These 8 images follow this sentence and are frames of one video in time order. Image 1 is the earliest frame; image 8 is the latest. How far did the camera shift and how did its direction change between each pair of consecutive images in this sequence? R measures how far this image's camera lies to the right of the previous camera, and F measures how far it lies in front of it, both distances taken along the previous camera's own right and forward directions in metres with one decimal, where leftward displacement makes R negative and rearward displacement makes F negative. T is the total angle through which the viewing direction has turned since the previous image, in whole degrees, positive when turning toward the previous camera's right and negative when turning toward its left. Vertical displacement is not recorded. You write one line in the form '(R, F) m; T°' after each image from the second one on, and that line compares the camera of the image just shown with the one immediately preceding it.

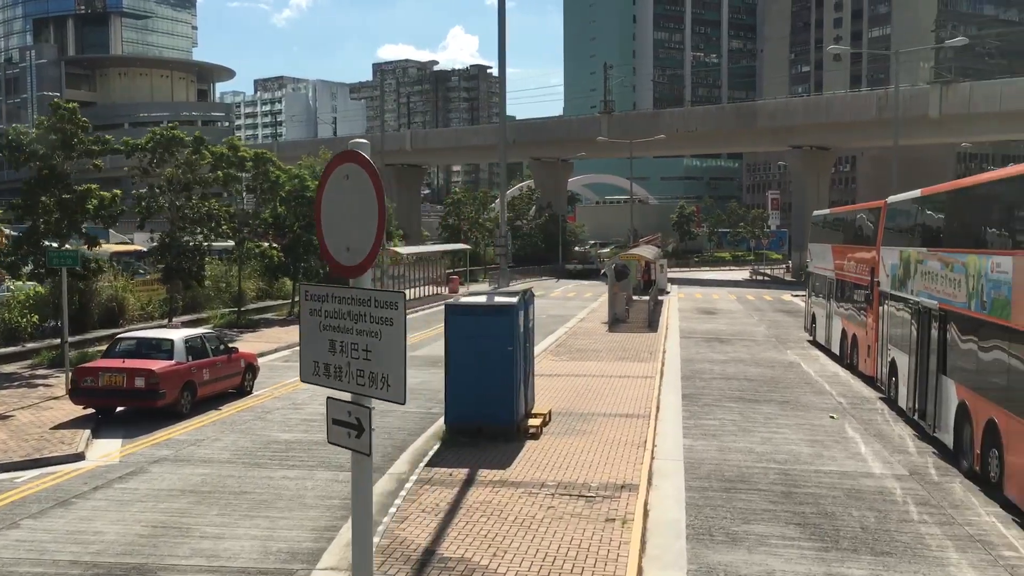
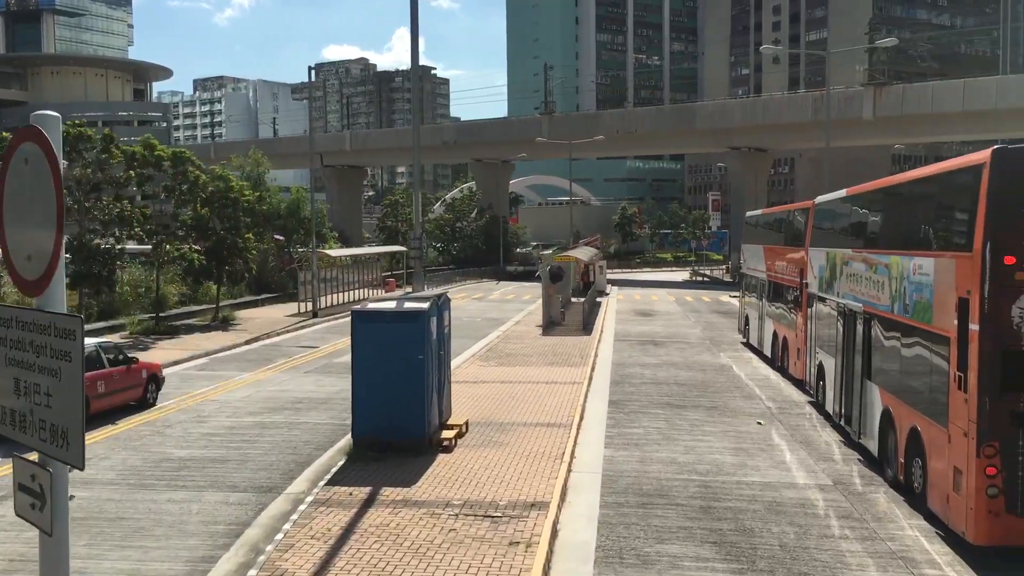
(+0.5, +0.7) m; +3°
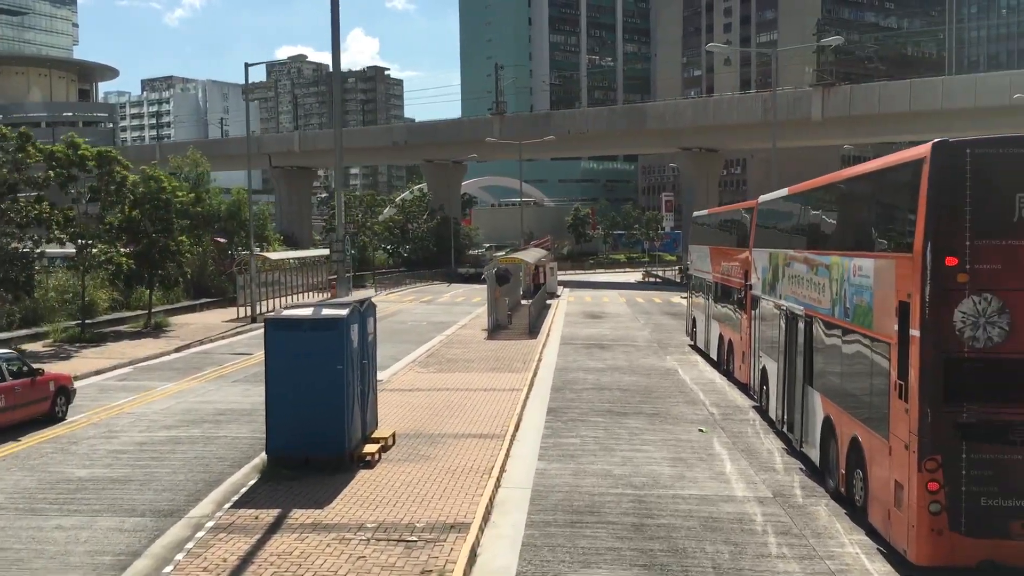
(+0.4, +0.7) m; +3°
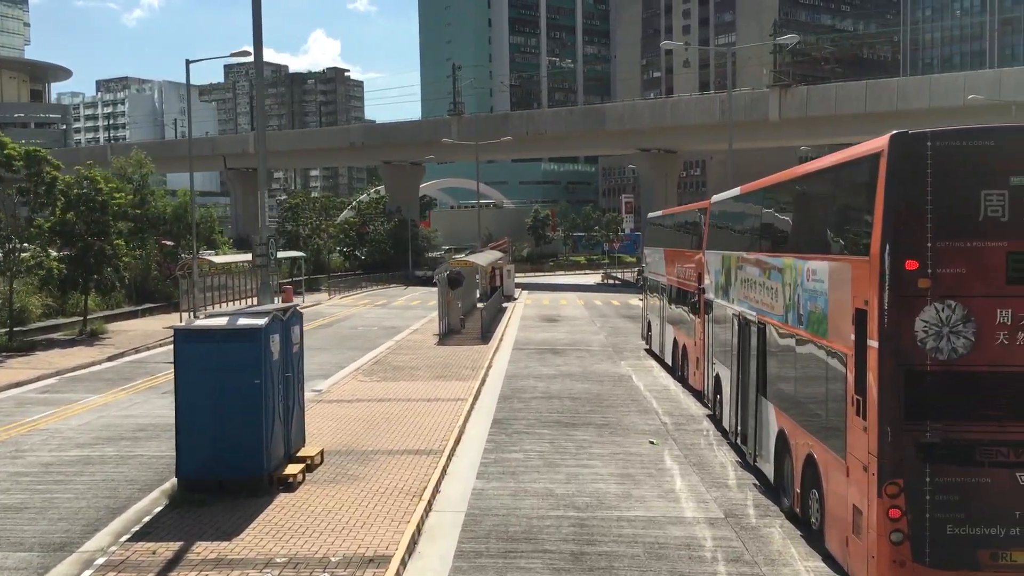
(+0.3, +0.8) m; +2°
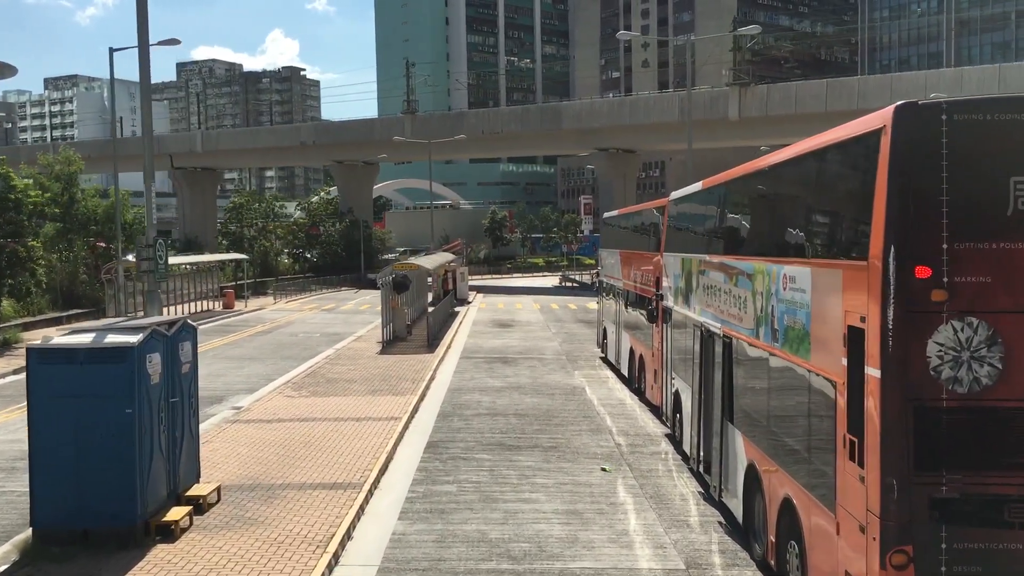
(+0.3, +1.6) m; +2°
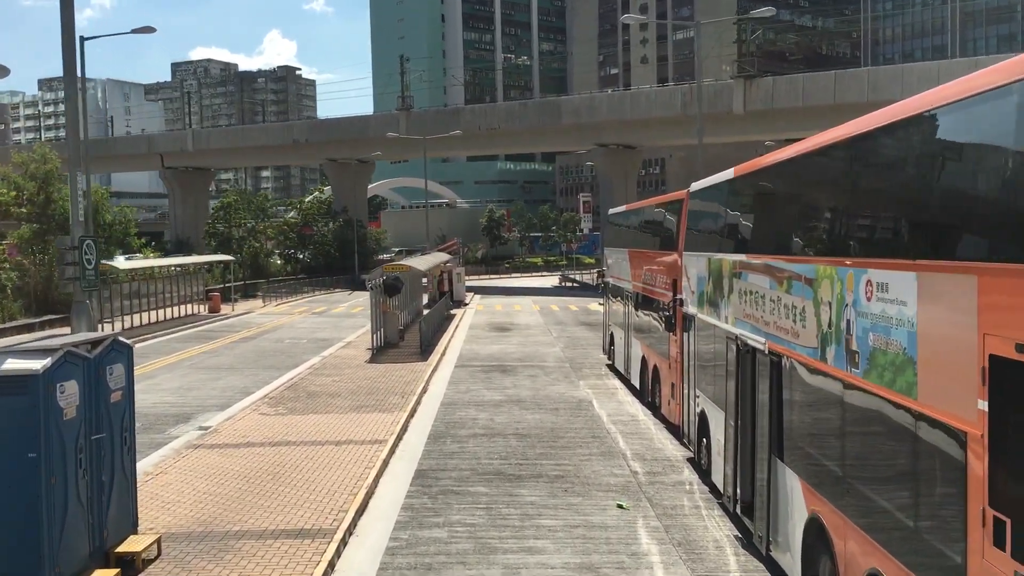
(0.0, +1.8) m; 0°
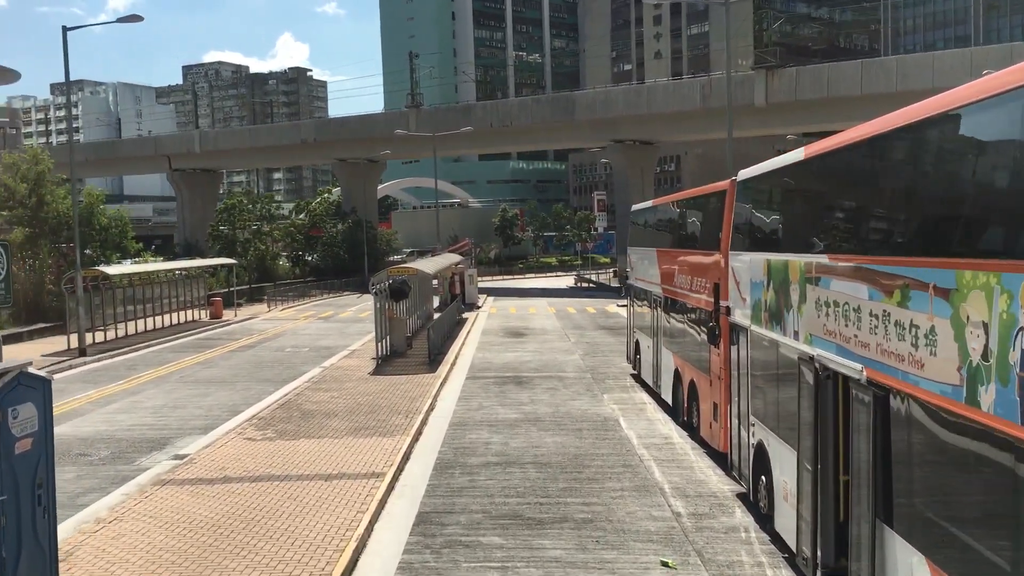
(0.0, +1.9) m; -1°
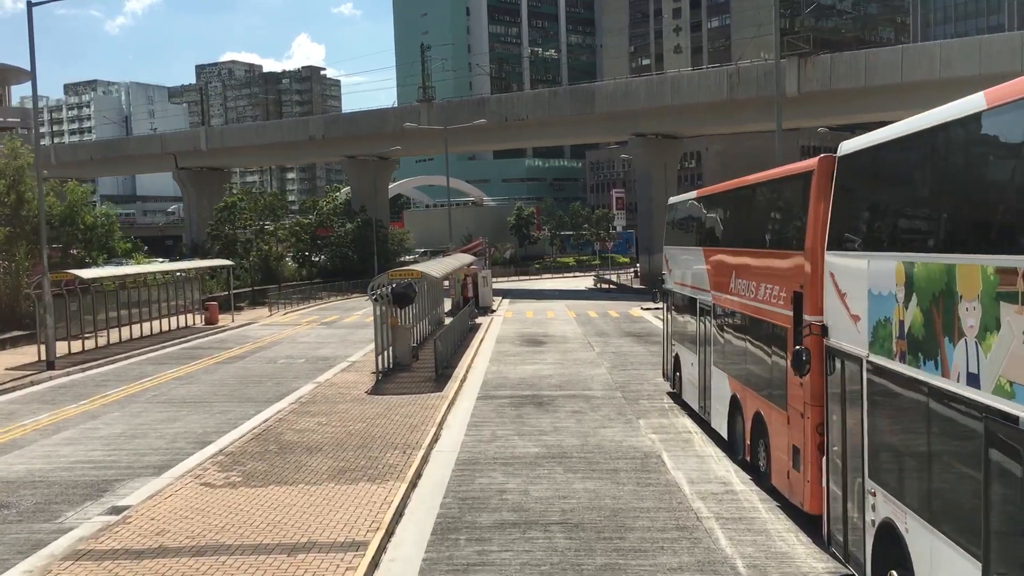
(-0.1, +2.8) m; -1°
